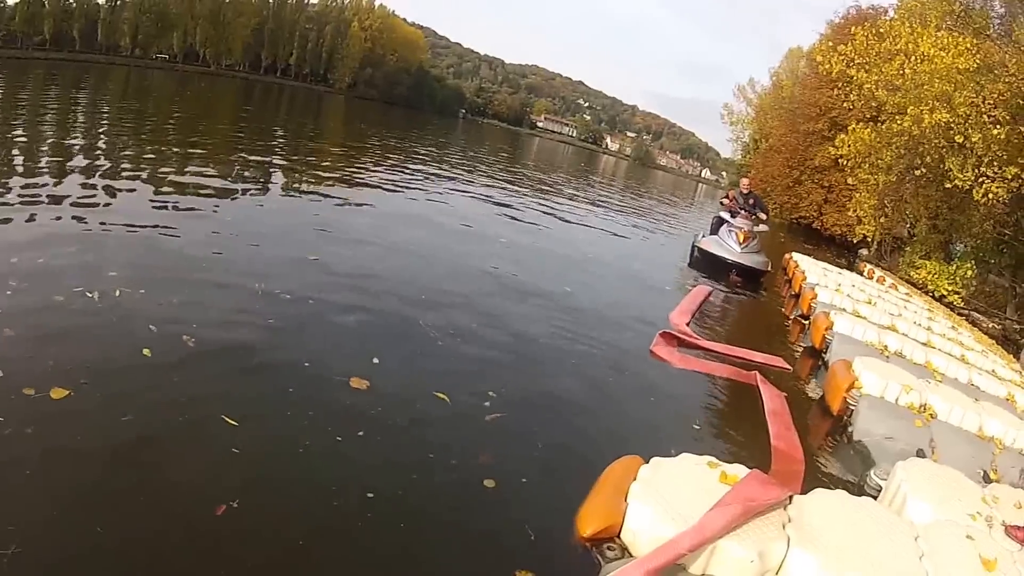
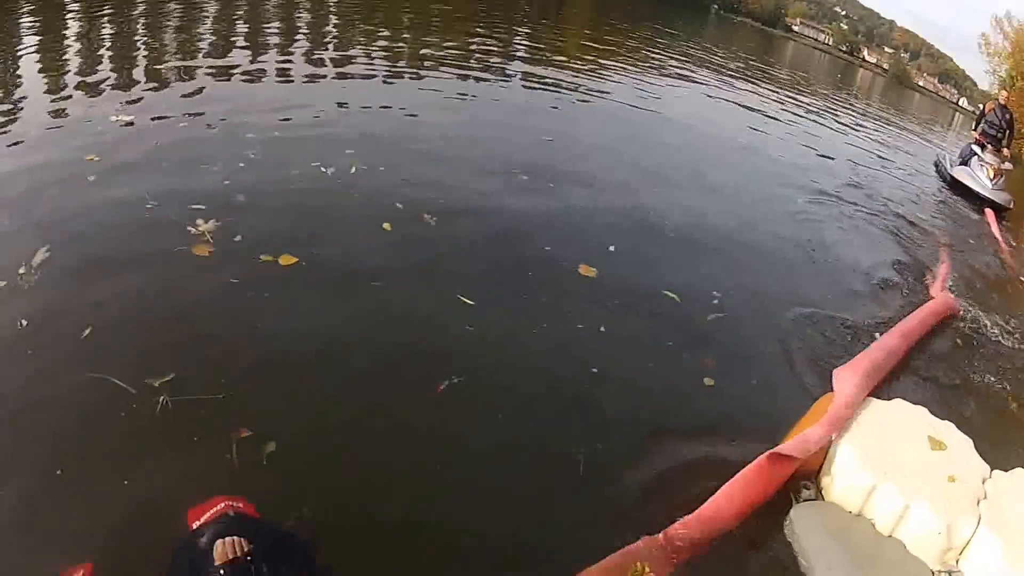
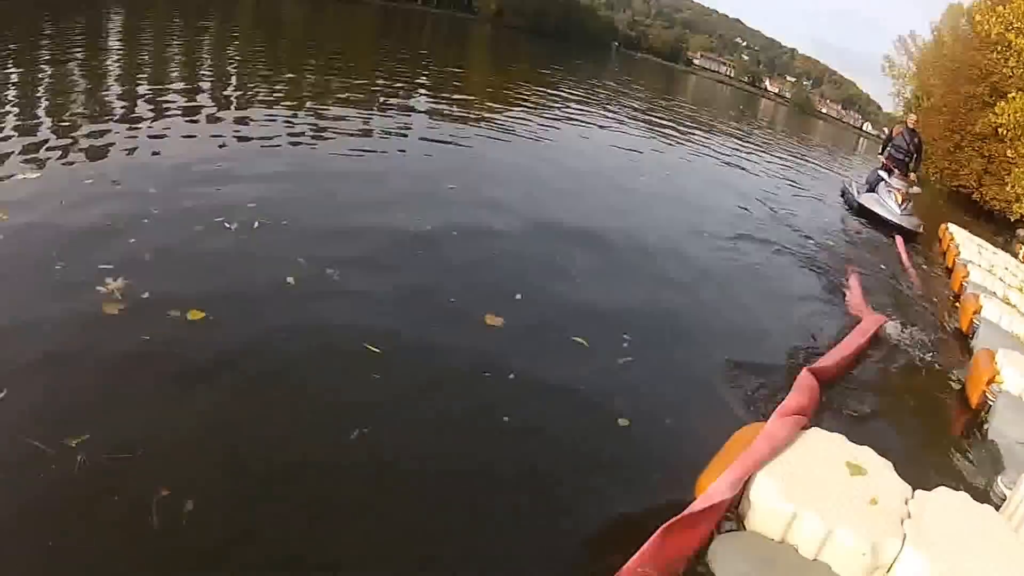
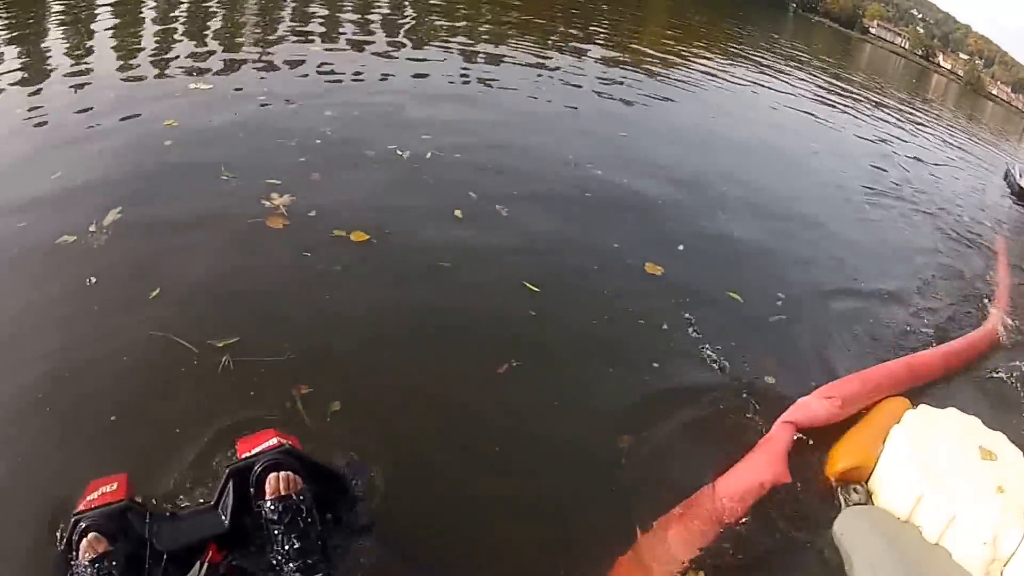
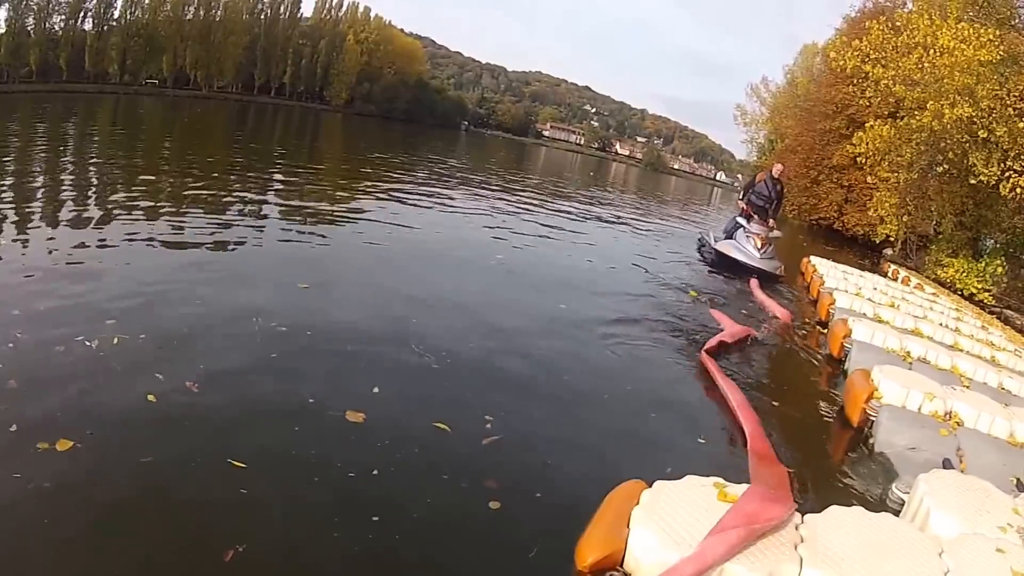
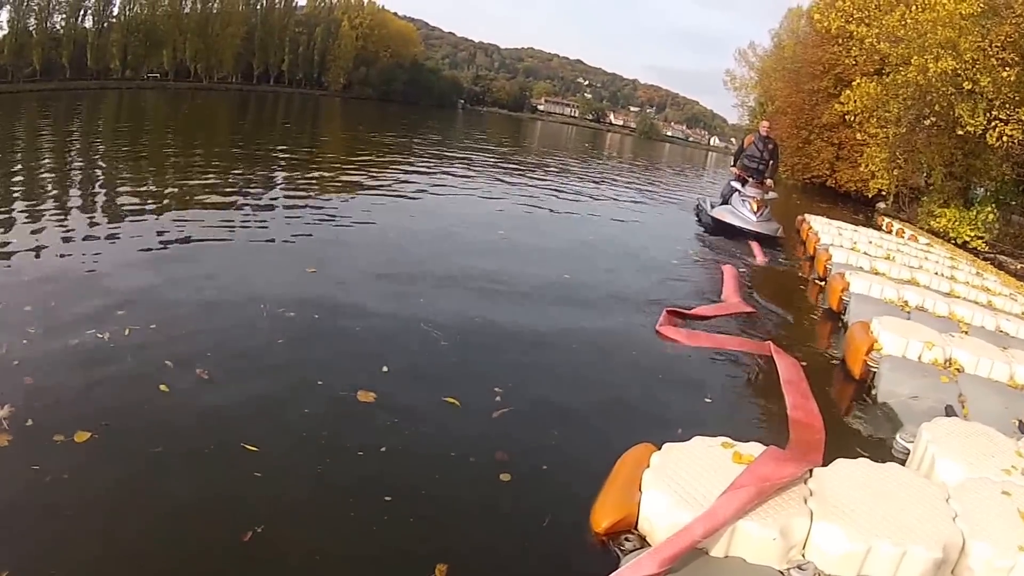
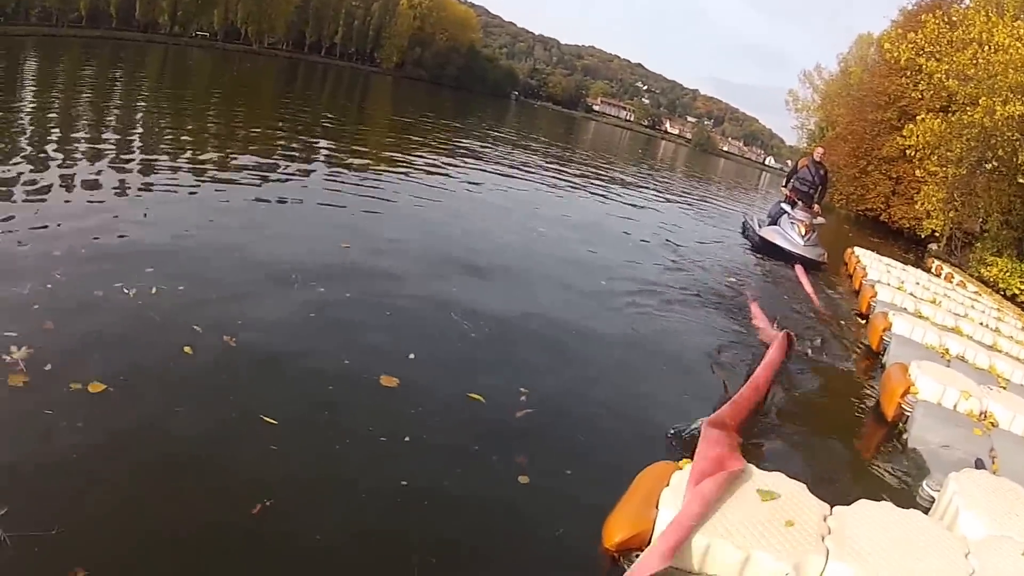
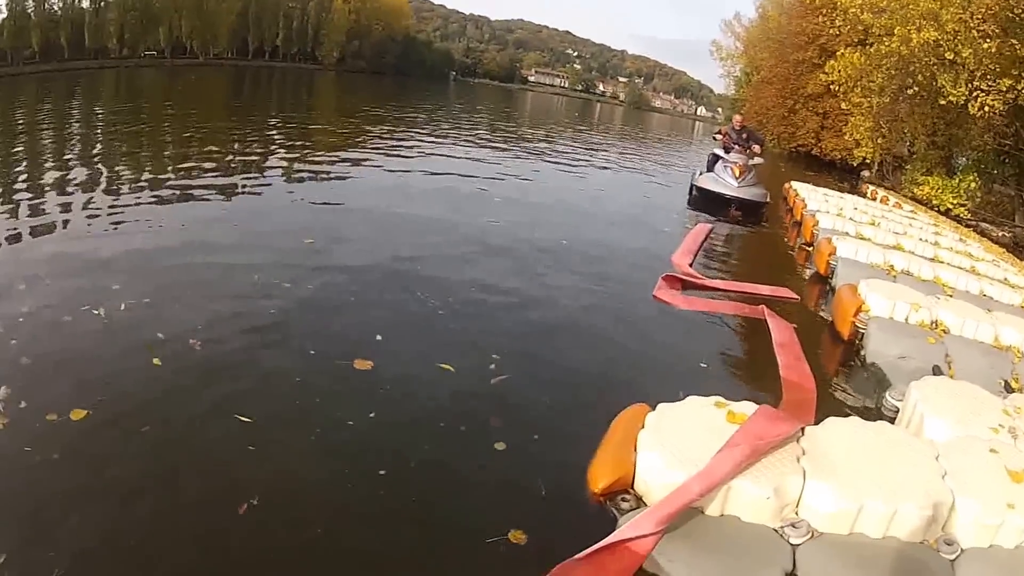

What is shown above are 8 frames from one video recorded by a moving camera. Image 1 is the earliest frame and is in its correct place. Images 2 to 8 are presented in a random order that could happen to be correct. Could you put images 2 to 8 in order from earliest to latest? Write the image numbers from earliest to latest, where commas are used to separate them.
8, 6, 5, 7, 3, 2, 4
